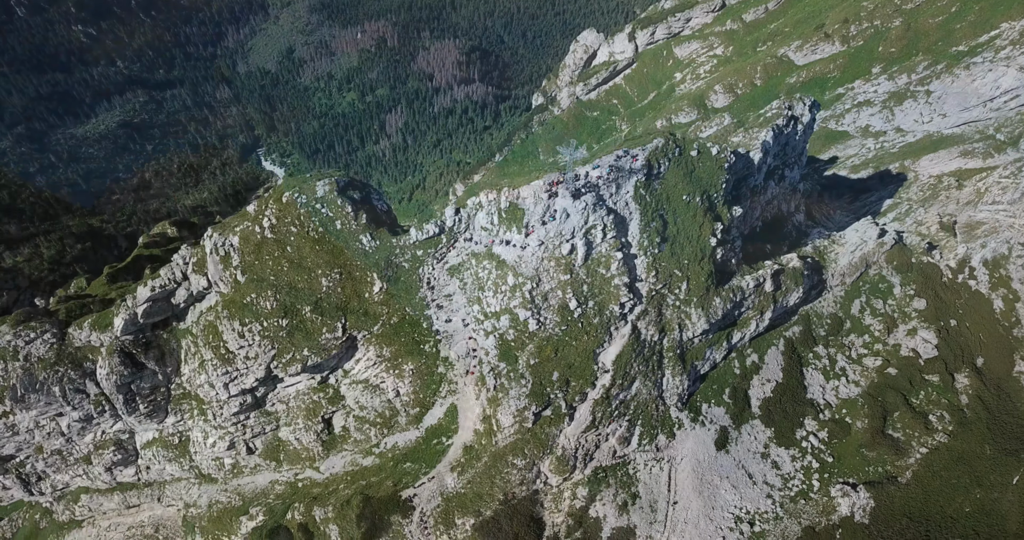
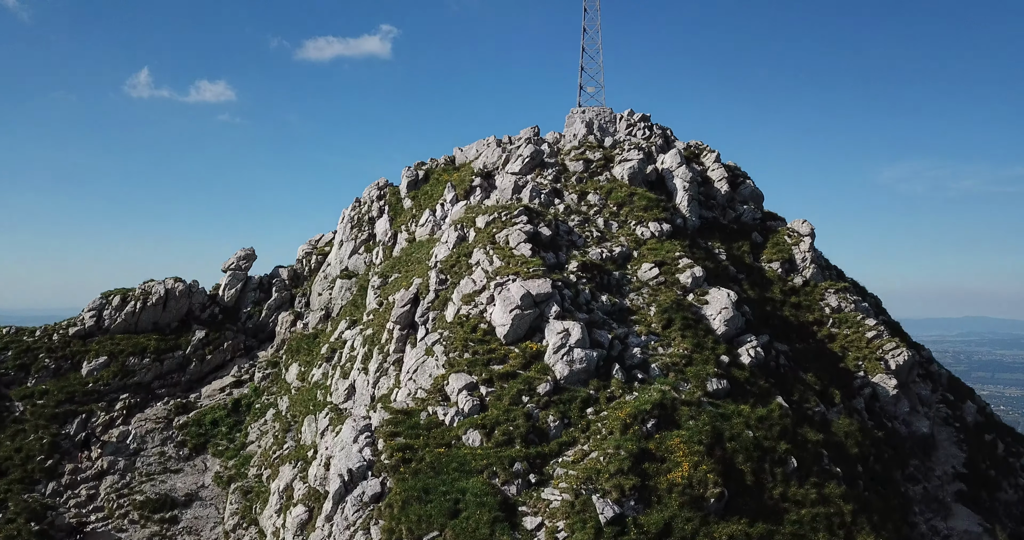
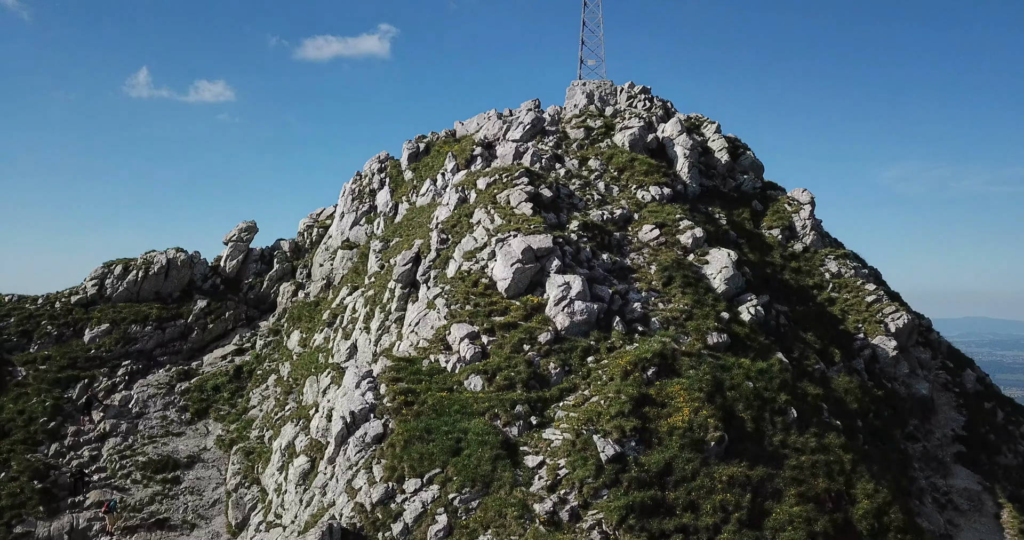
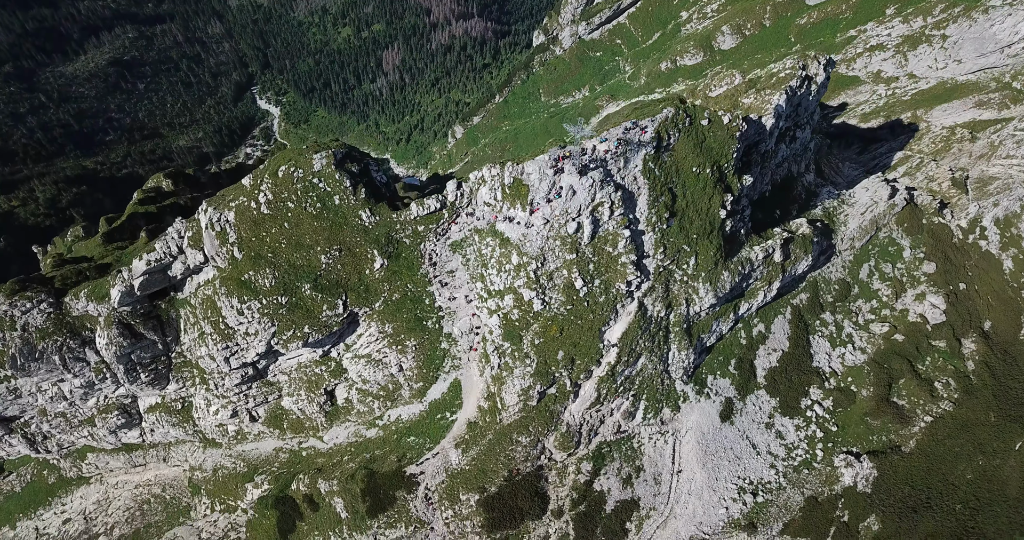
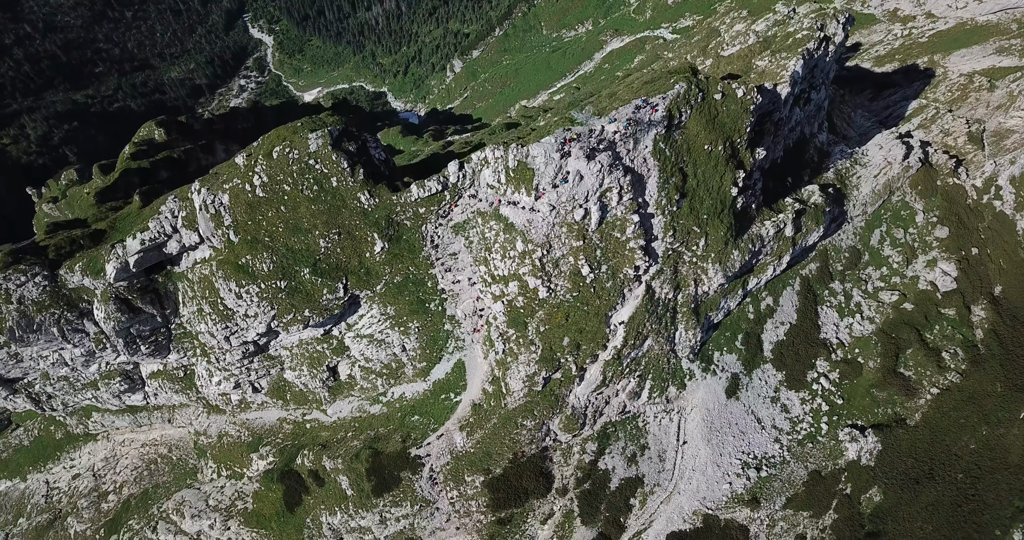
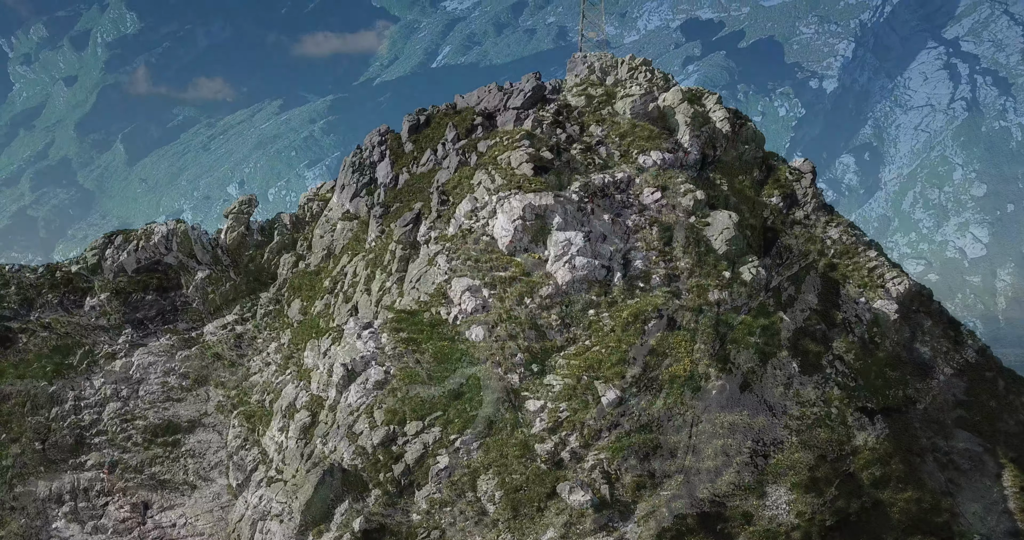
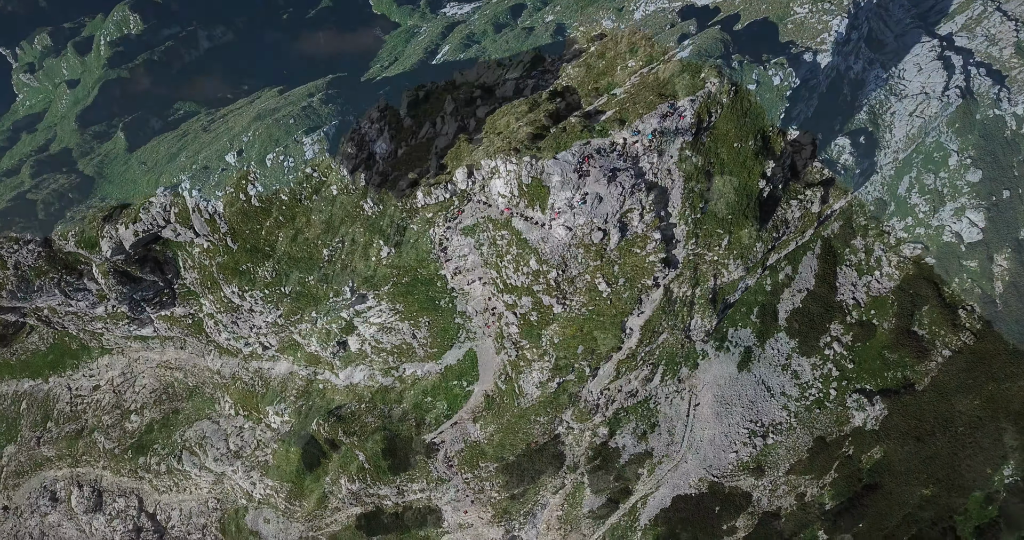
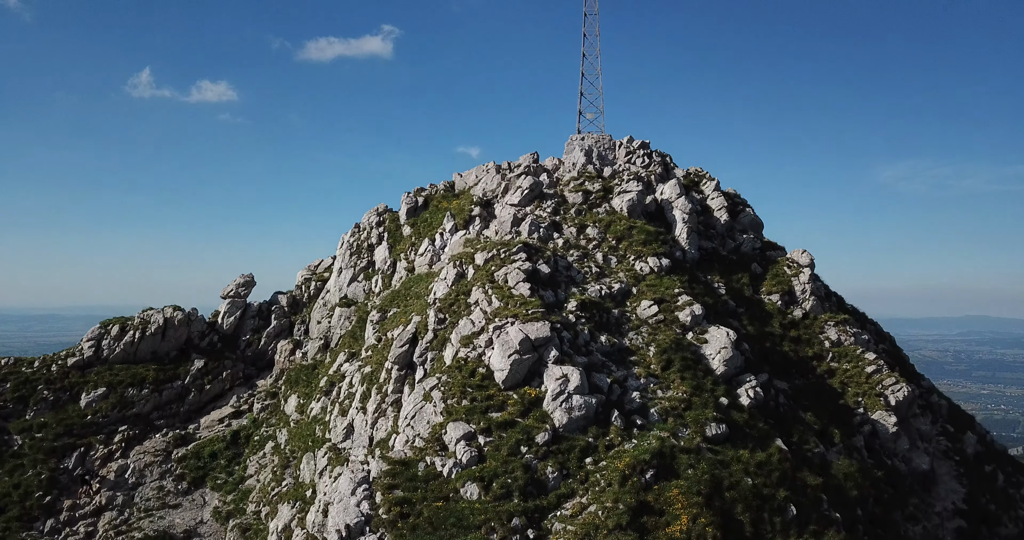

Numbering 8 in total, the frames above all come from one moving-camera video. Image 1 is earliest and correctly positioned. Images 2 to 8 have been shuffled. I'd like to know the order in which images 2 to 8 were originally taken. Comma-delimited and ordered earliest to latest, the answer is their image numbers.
4, 5, 7, 6, 3, 2, 8
